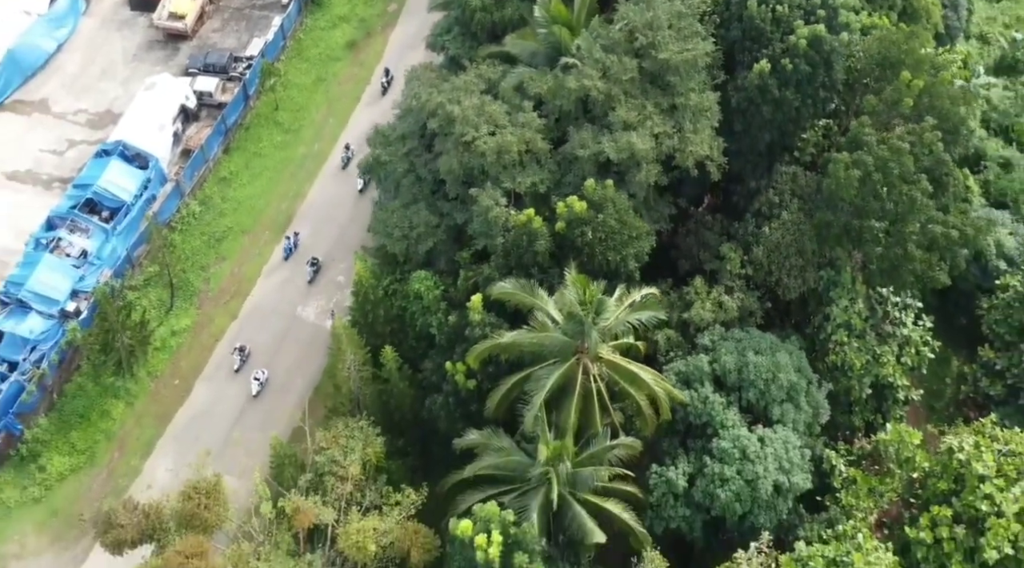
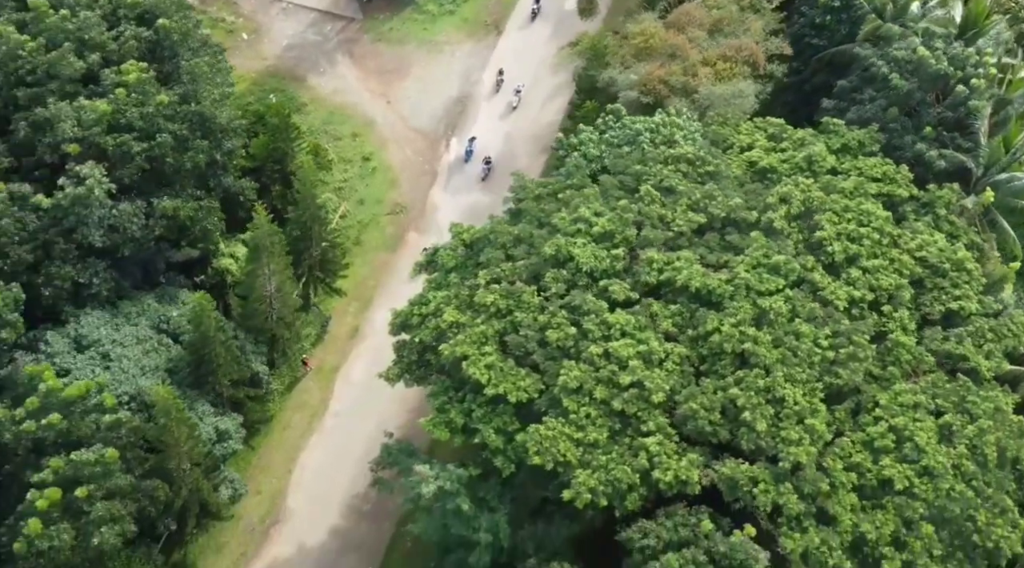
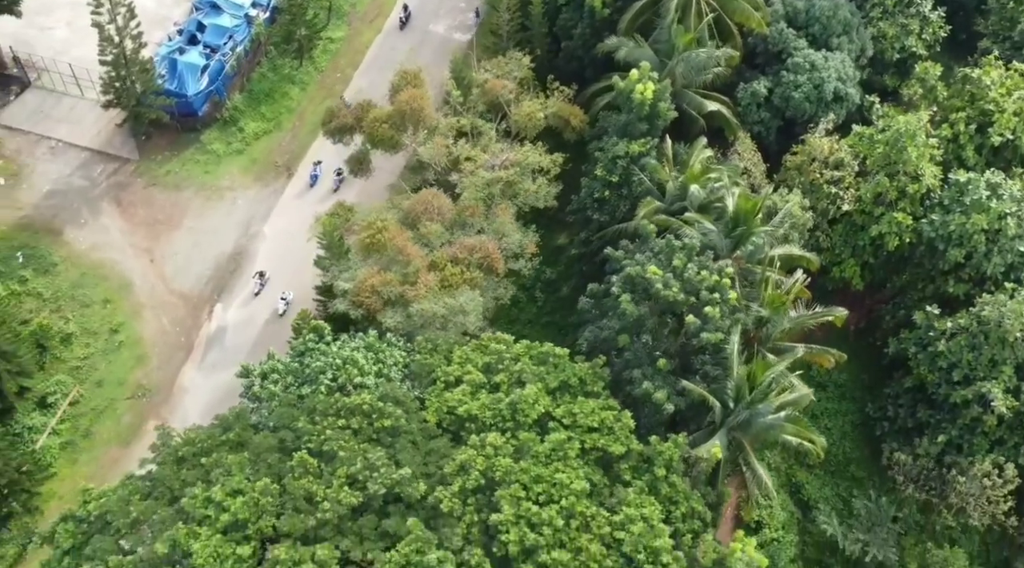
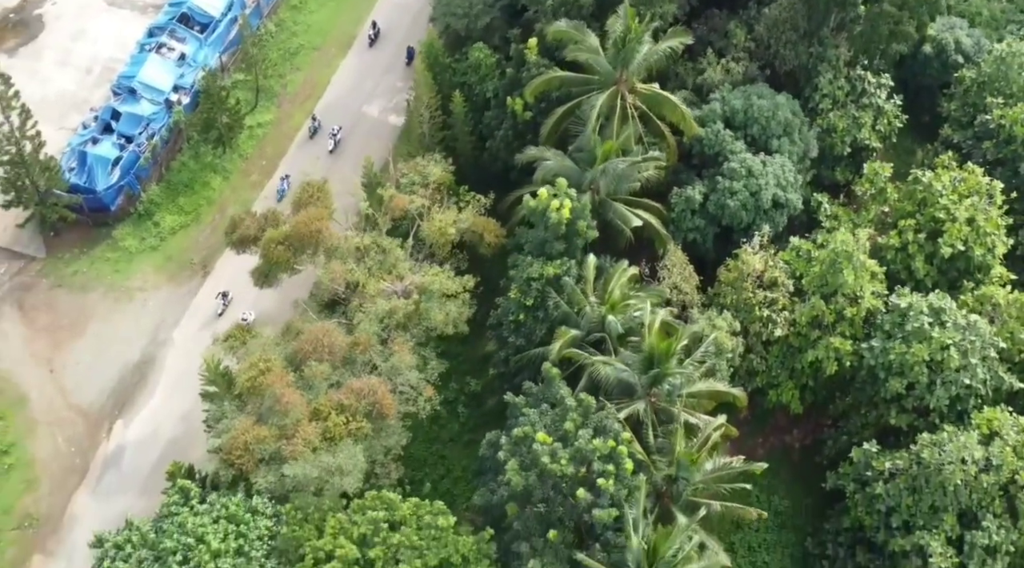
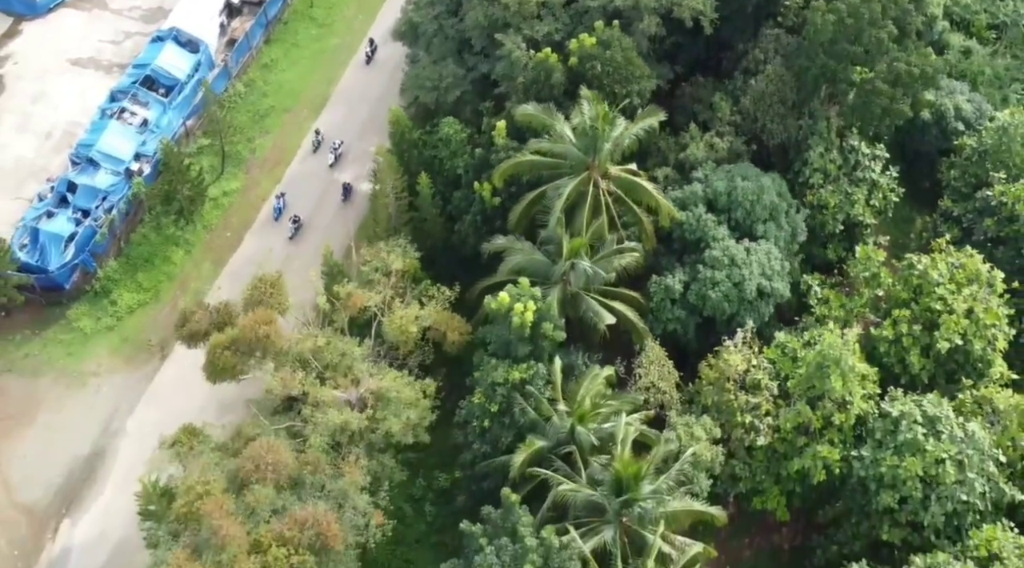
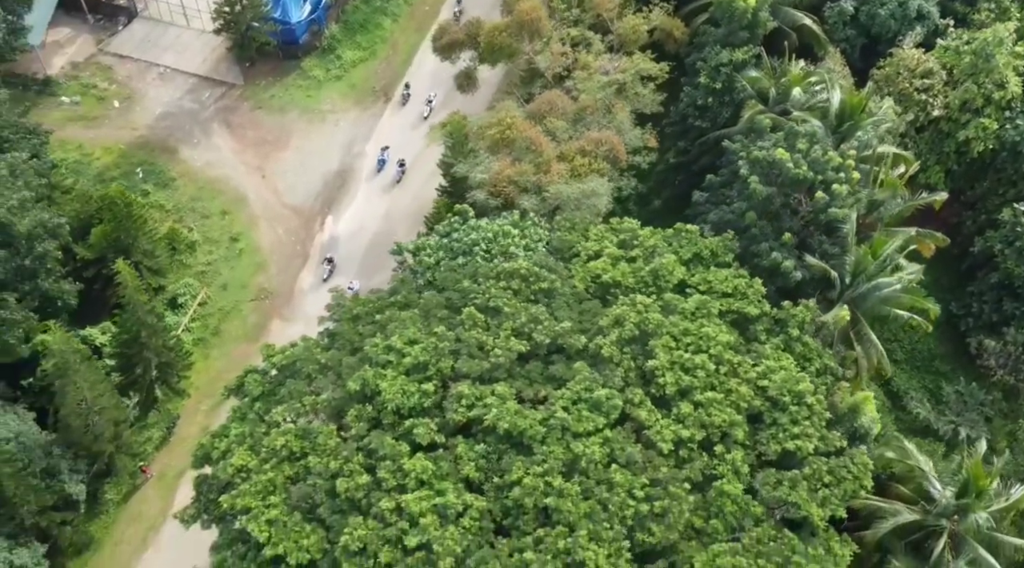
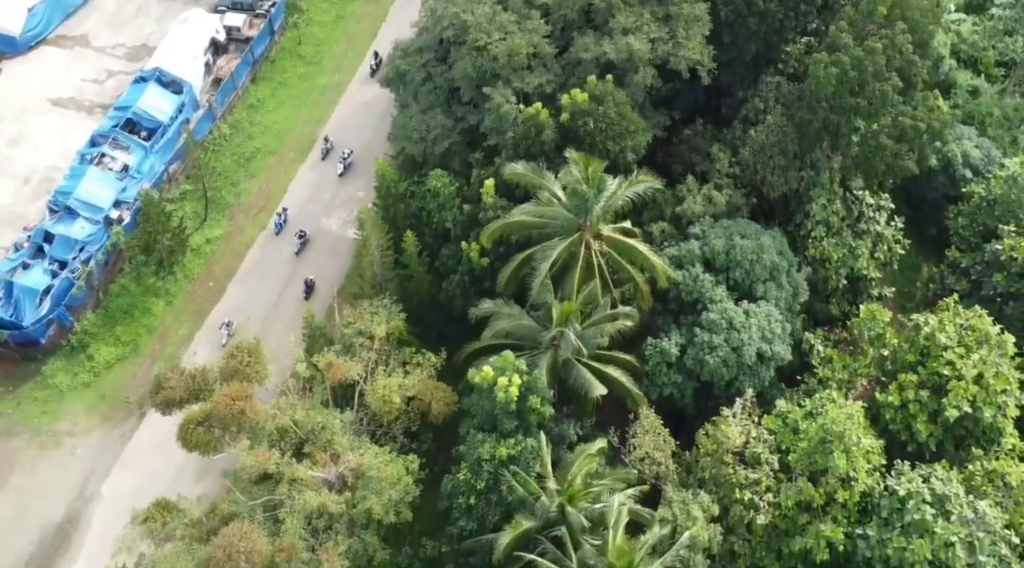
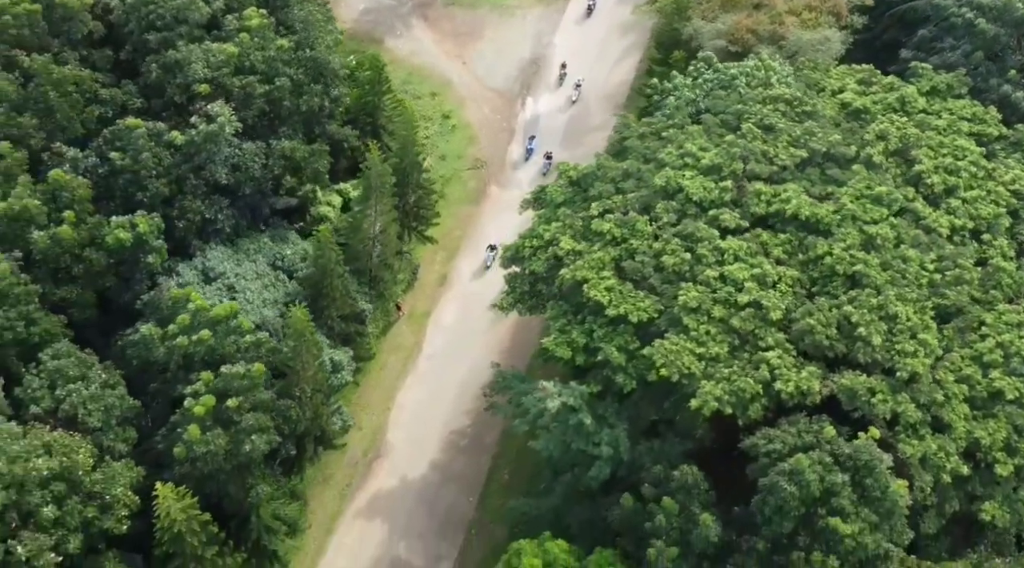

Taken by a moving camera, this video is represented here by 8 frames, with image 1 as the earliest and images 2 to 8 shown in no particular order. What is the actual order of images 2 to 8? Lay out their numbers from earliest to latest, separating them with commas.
7, 5, 4, 3, 6, 2, 8
